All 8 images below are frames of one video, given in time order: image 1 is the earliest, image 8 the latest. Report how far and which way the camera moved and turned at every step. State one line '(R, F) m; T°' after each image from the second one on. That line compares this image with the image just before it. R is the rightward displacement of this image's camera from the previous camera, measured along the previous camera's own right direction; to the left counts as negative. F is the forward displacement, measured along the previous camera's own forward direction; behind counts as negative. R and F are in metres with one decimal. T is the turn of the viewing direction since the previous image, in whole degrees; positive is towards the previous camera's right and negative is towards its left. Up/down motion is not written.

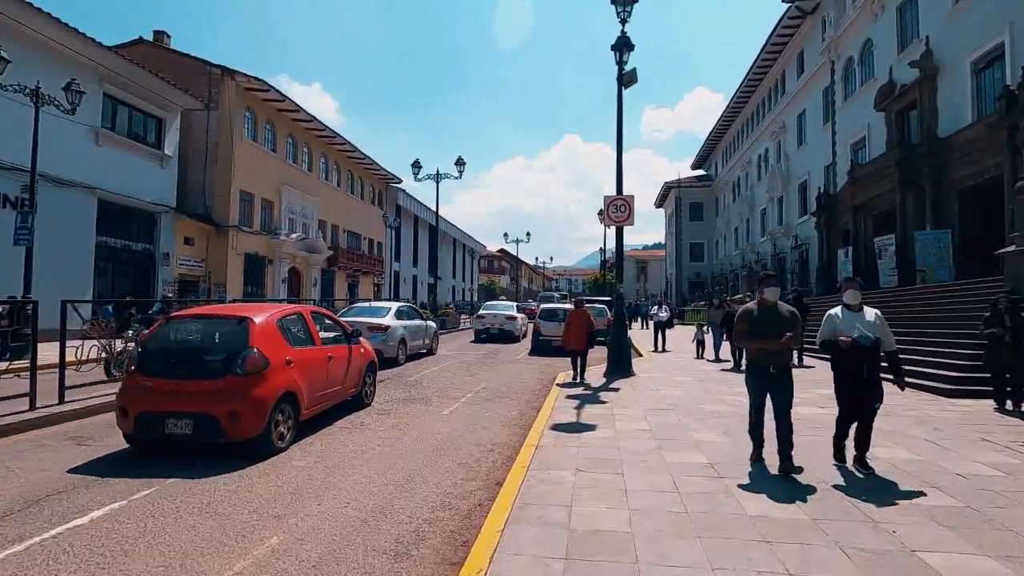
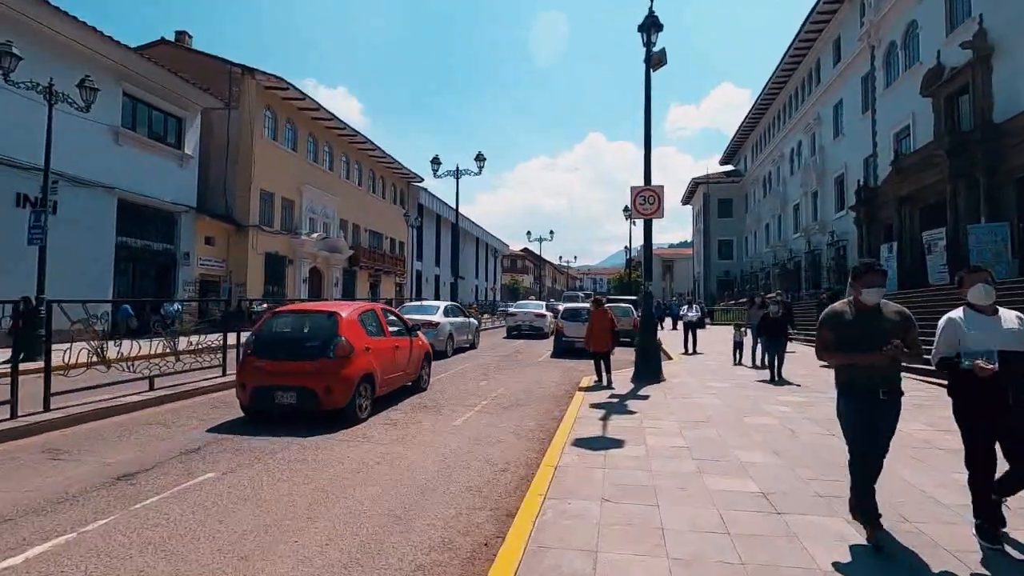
(+0.1, +0.9) m; -3°
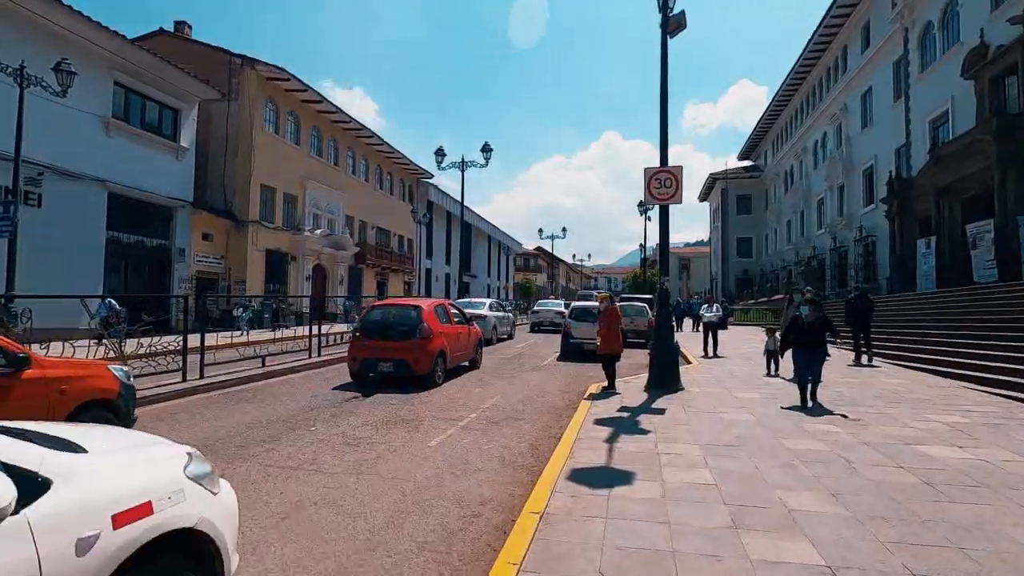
(+0.4, +1.5) m; -2°
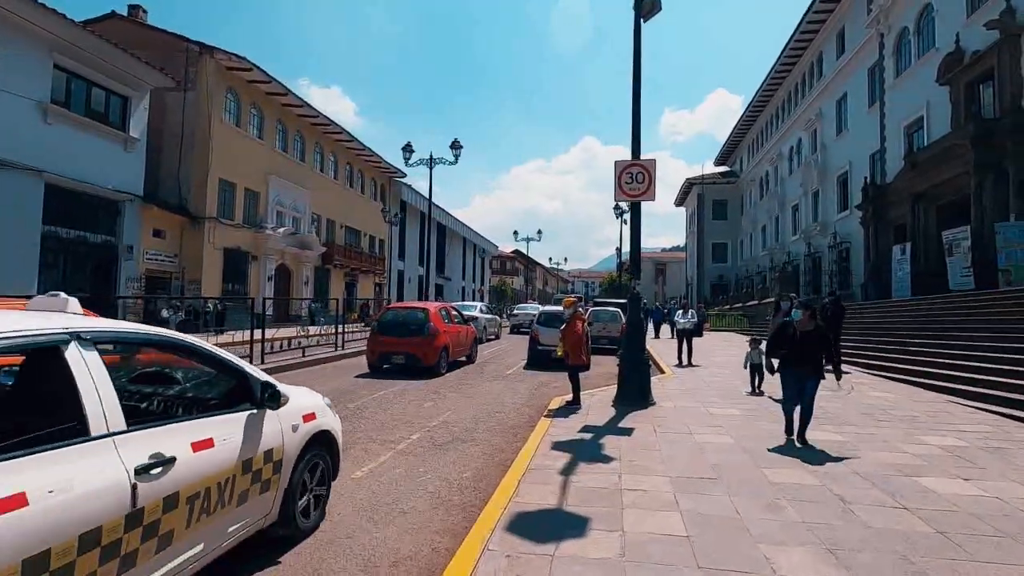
(+0.4, +1.0) m; +2°
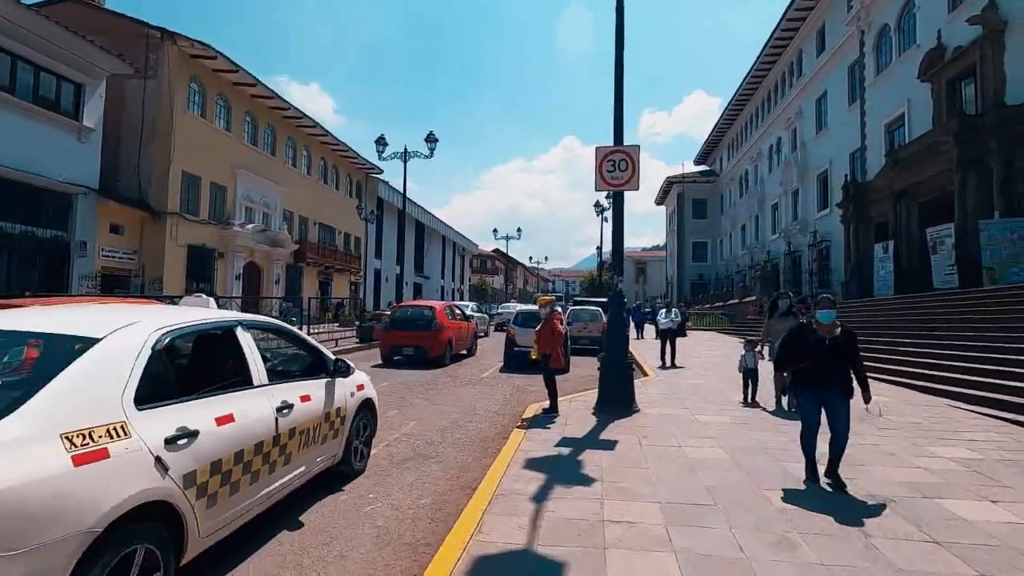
(+0.2, +0.8) m; +2°
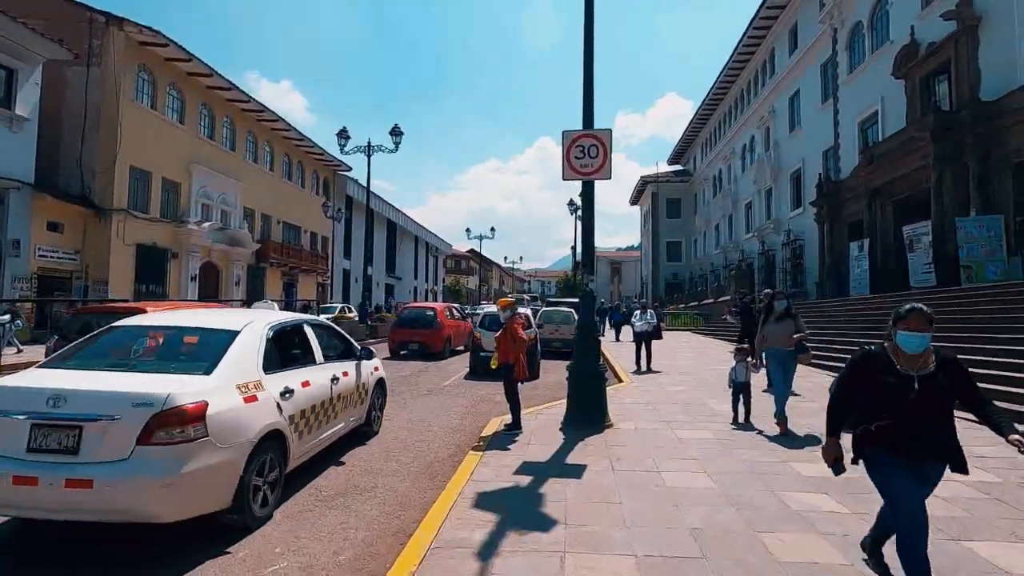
(+0.3, +1.0) m; +3°
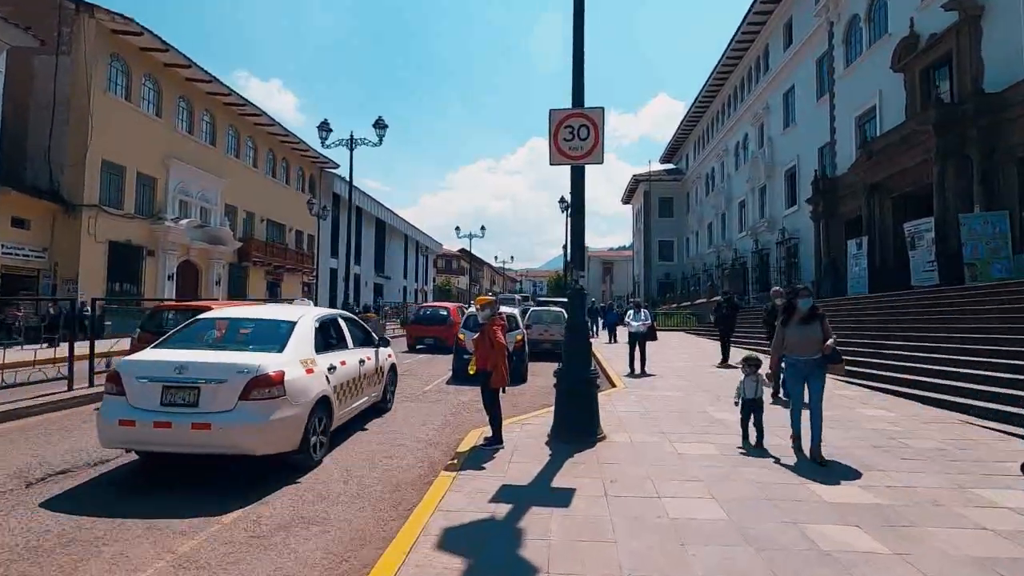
(+0.1, +0.9) m; +1°
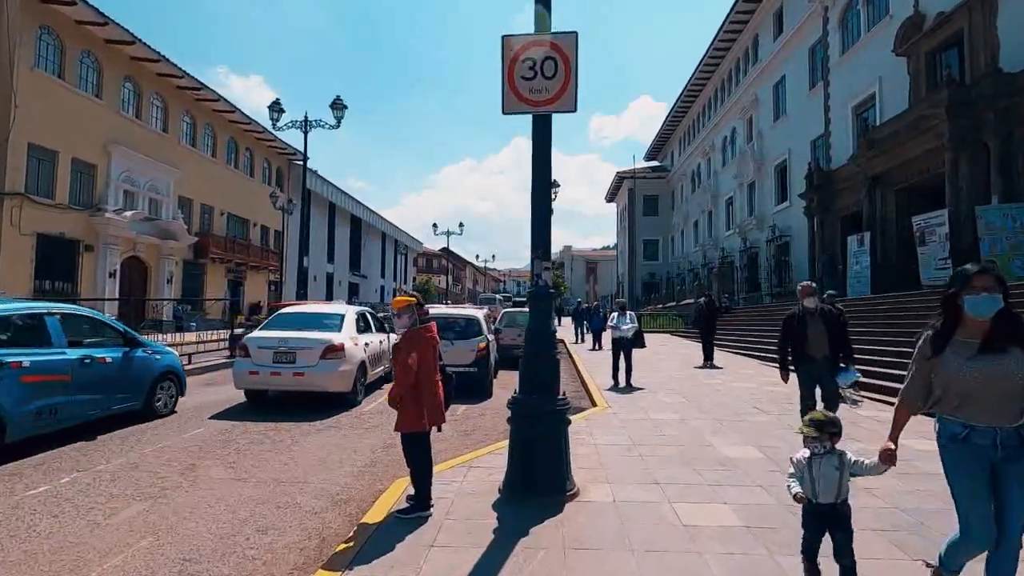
(+0.5, +2.1) m; +2°
